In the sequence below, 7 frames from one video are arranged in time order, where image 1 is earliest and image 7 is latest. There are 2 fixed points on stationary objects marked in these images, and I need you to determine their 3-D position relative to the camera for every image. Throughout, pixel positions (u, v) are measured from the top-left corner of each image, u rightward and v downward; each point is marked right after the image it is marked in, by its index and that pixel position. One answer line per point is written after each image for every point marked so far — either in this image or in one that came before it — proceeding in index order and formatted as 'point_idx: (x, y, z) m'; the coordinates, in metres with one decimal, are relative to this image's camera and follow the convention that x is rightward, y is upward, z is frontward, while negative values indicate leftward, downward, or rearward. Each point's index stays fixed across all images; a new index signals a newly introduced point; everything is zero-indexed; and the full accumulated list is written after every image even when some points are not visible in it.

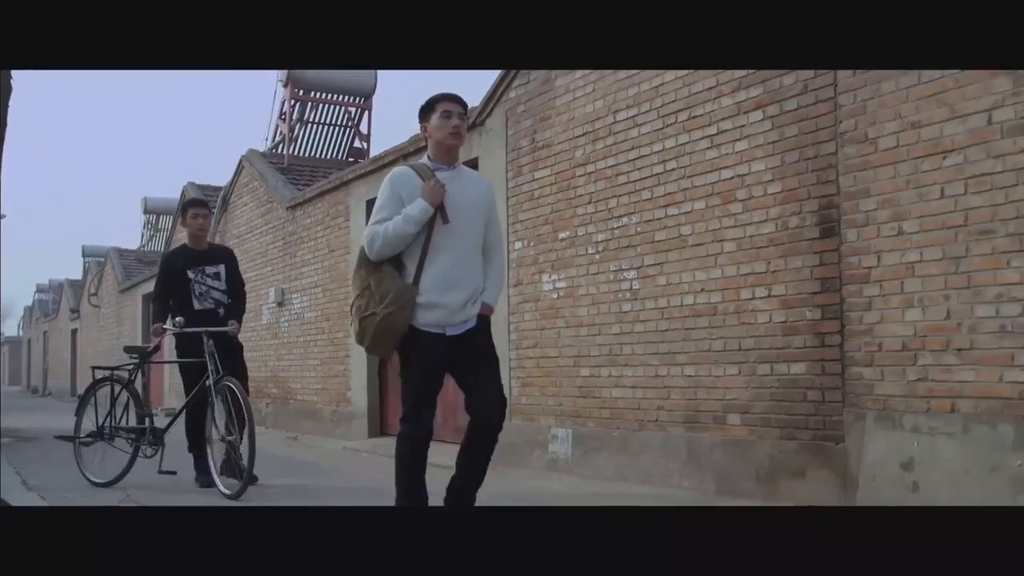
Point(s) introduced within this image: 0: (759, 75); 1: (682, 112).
0: (+1.0, +0.9, +5.4) m
1: (+0.8, +0.8, +5.9) m
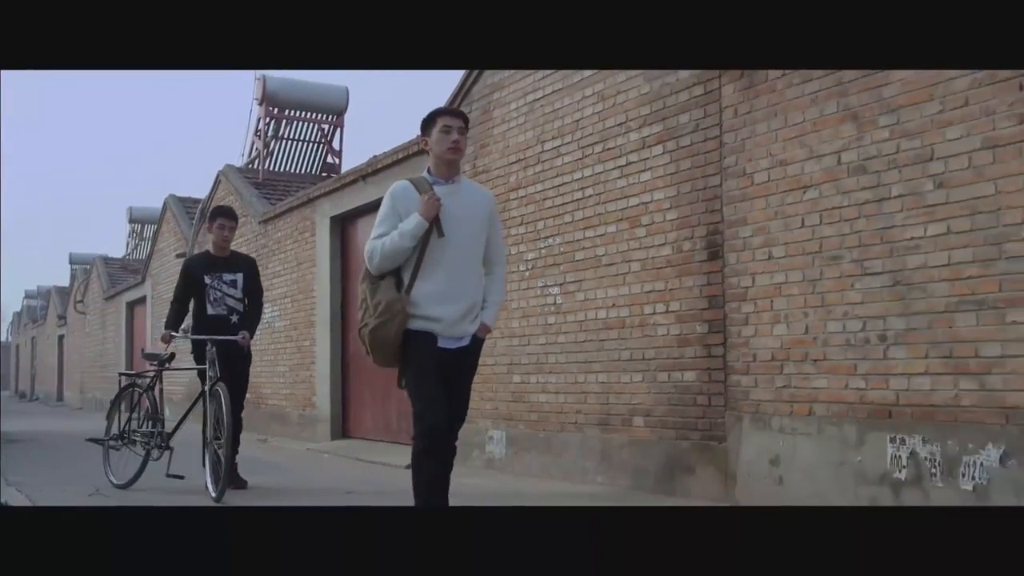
0: (+0.7, +0.8, +6.0) m
1: (+0.4, +0.7, +6.5) m
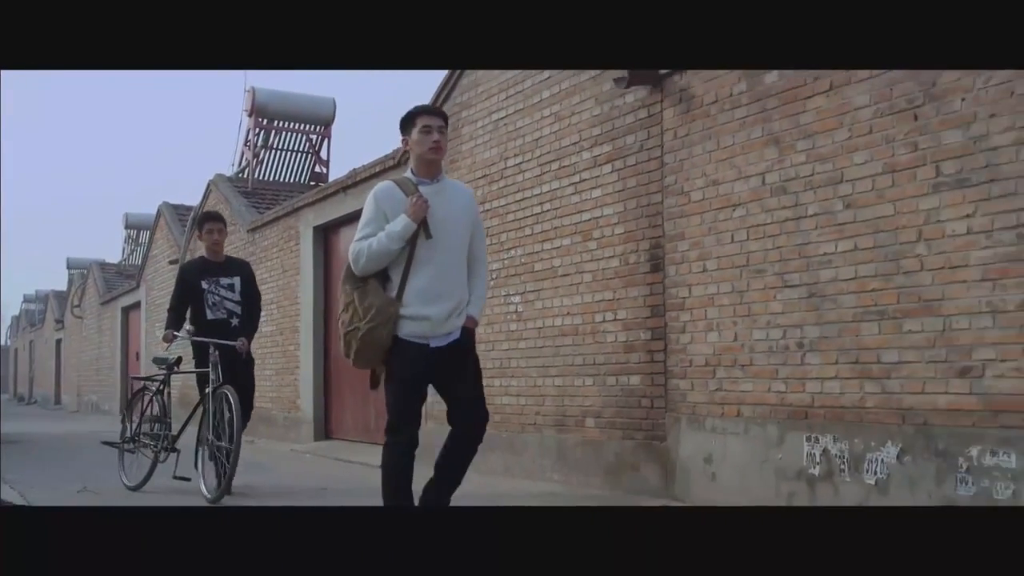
0: (+0.5, +0.7, +6.4) m
1: (+0.2, +0.7, +6.9) m
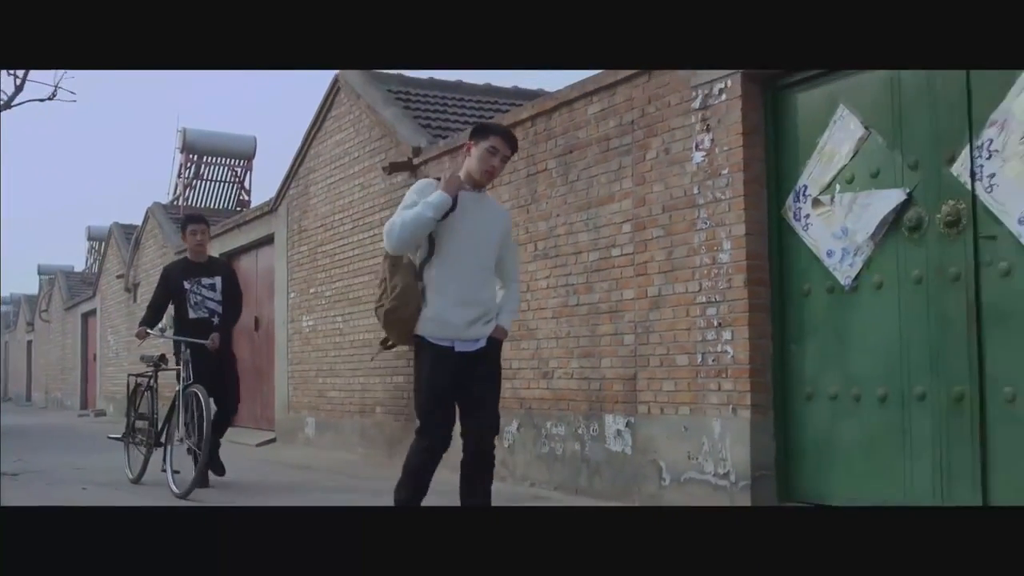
0: (-0.8, +0.6, +8.9) m
1: (-1.1, +0.5, +9.5) m
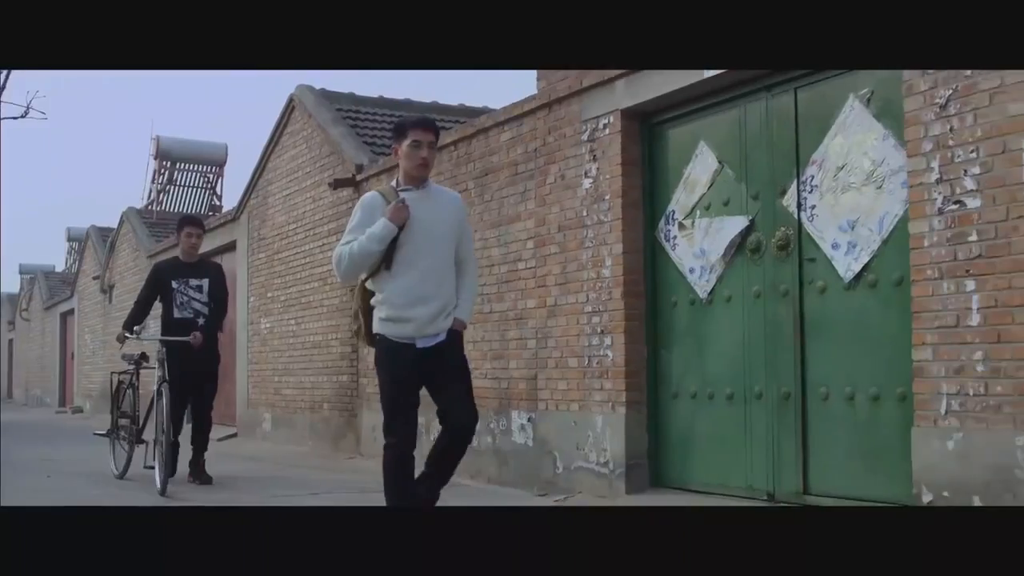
0: (-1.3, +0.5, +9.7) m
1: (-1.5, +0.4, +10.2) m
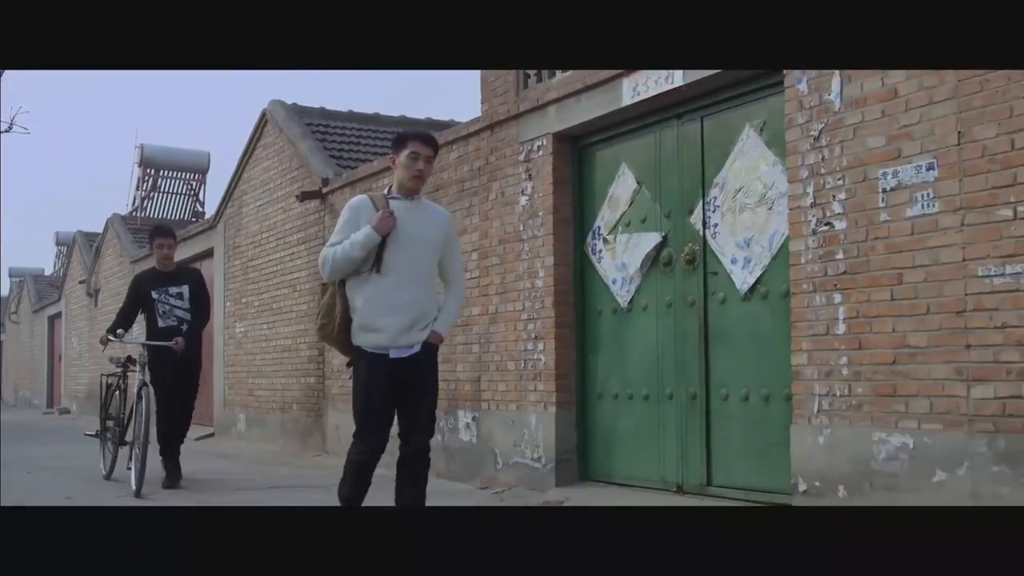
0: (-1.6, +0.5, +10.2) m
1: (-1.8, +0.4, +10.7) m
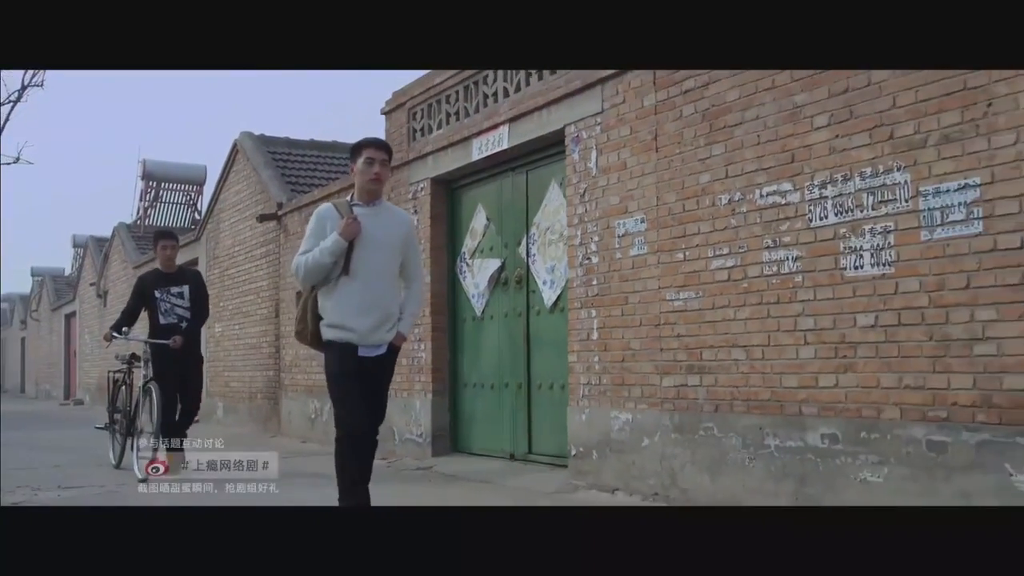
0: (-2.2, +0.4, +11.9) m
1: (-2.5, +0.3, +12.5) m
